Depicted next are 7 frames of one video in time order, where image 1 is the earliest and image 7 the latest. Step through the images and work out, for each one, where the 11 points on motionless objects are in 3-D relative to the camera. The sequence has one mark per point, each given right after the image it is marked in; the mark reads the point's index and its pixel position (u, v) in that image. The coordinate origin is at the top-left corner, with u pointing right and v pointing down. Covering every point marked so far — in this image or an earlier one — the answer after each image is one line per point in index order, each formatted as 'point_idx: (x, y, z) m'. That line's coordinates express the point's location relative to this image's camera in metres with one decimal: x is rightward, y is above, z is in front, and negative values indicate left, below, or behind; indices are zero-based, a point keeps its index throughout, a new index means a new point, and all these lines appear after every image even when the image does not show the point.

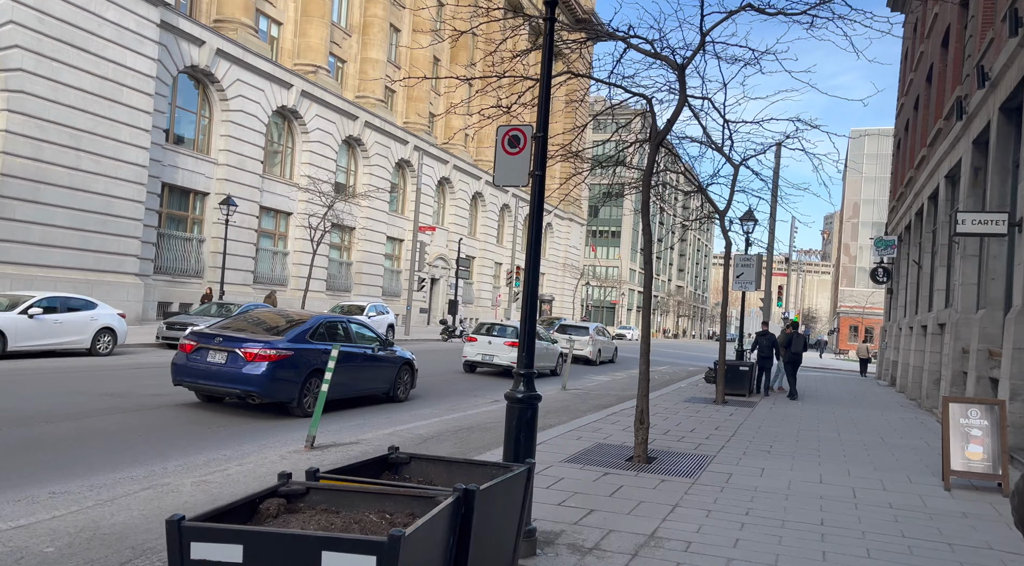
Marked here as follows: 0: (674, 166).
0: (+2.8, +2.0, +14.6) m
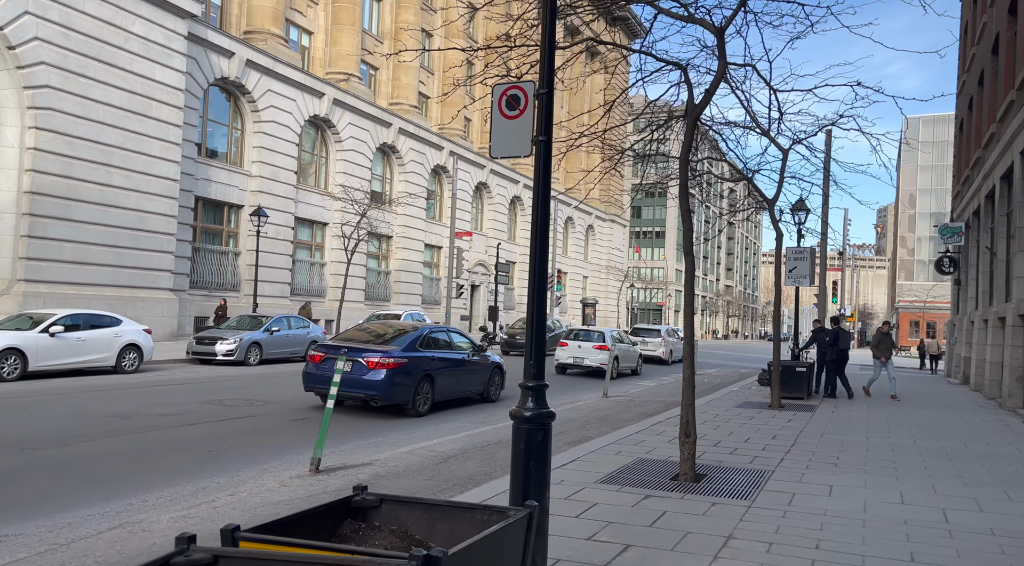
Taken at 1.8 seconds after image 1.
0: (+3.2, +2.1, +13.5) m
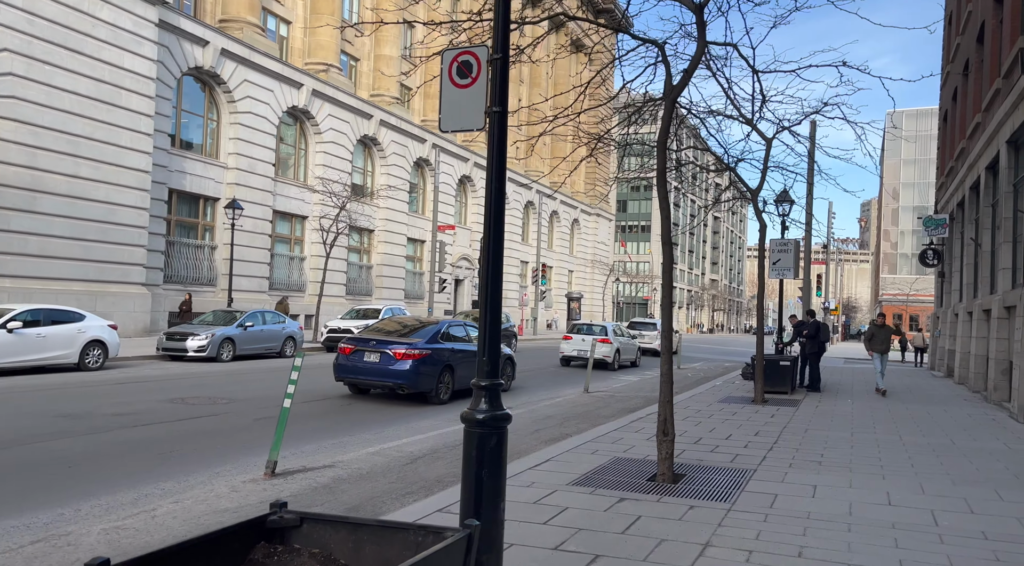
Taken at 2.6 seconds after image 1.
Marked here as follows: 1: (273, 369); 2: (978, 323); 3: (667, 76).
0: (+2.9, +2.2, +13.1) m
1: (-4.8, -1.7, +16.9) m
2: (+10.1, -0.9, +18.4) m
3: (+1.5, +2.1, +8.3) m
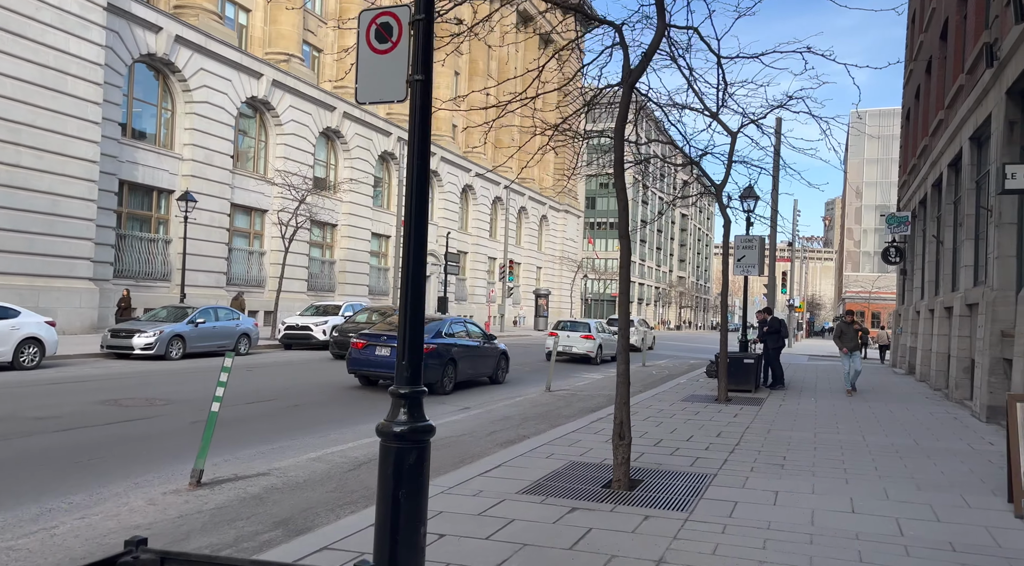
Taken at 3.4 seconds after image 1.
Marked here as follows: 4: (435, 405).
0: (+2.2, +2.2, +12.7) m
1: (-5.6, -1.6, +16.3) m
2: (+9.3, -0.8, +18.3) m
3: (+1.1, +2.1, +7.9) m
4: (-1.3, -2.0, +14.0) m
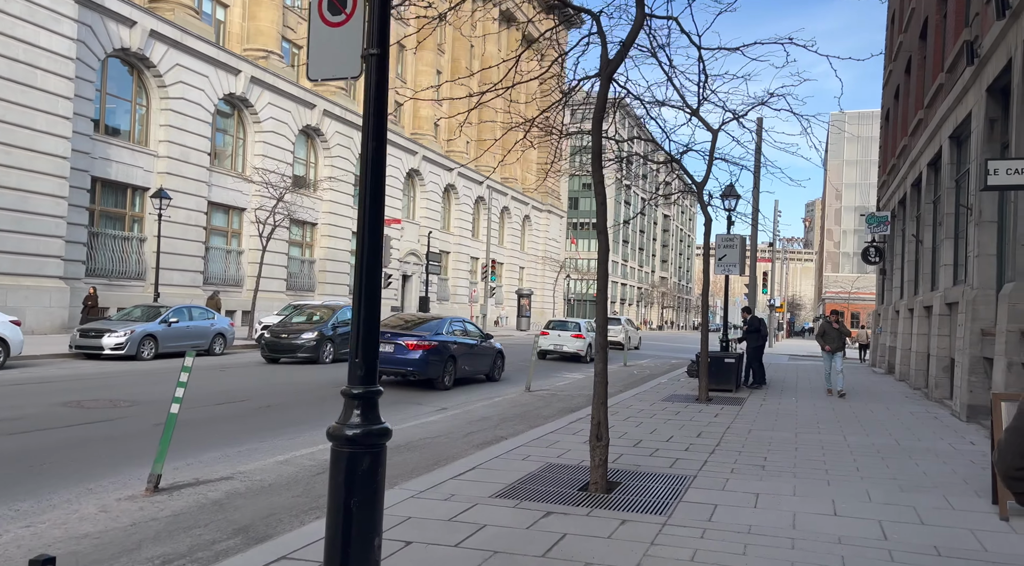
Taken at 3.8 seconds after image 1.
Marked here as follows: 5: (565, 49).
0: (+1.9, +2.3, +12.5) m
1: (-6.0, -1.6, +16.0) m
2: (+8.8, -0.8, +18.3) m
3: (+0.8, +2.1, +7.7) m
4: (-1.6, -2.0, +13.8) m
5: (+0.6, +2.9, +10.4) m
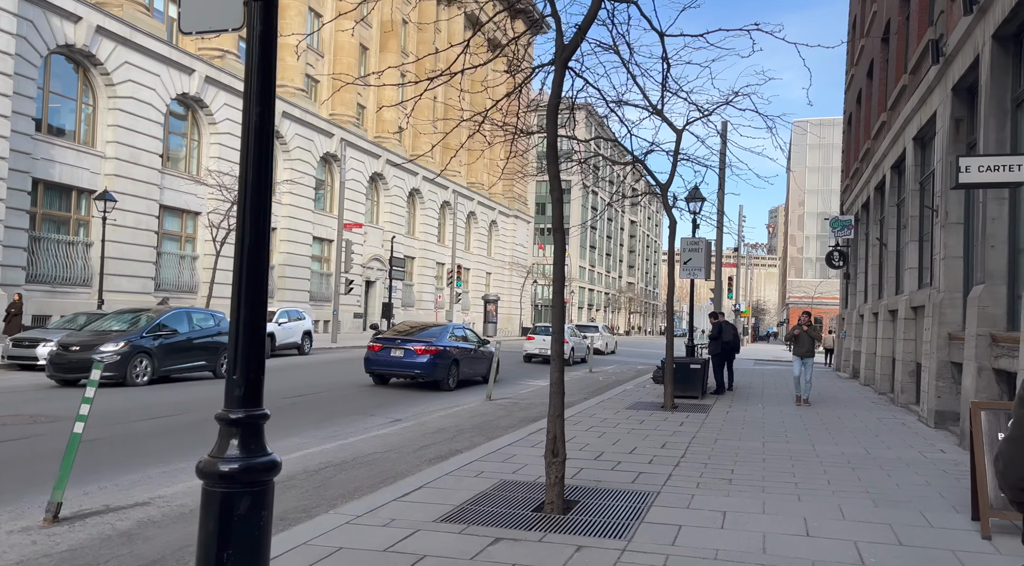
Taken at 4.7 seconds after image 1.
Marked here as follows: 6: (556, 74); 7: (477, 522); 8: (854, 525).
0: (+1.3, +2.2, +12.0) m
1: (-6.7, -1.7, +15.1) m
2: (+8.0, -0.9, +18.0) m
3: (+0.4, +2.1, +7.1) m
4: (-2.3, -2.1, +13.1) m
5: (+0.1, +2.9, +9.9) m
6: (+0.3, +1.7, +6.9) m
7: (-0.3, -1.7, +6.2) m
8: (+2.6, -1.8, +6.3) m
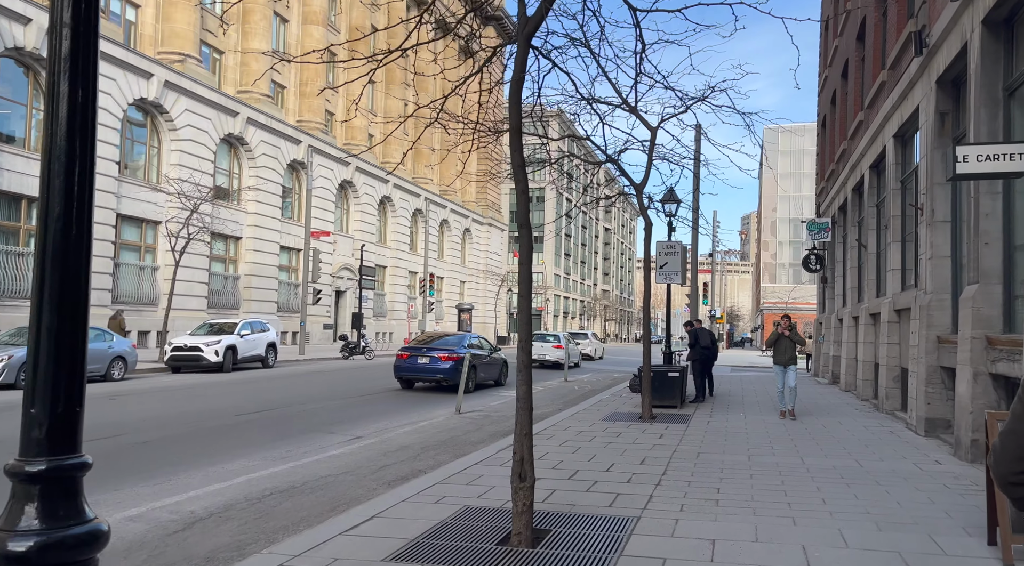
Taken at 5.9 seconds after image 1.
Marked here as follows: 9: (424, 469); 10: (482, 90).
0: (+0.8, +2.1, +11.3) m
1: (-7.2, -1.9, +14.2) m
2: (+7.4, -0.9, +17.5) m
3: (+0.1, +2.1, +6.4) m
4: (-2.7, -2.2, +12.3) m
5: (-0.3, +2.8, +9.2) m
6: (0.0, +1.7, +6.2) m
7: (-0.5, -1.8, +5.4) m
8: (+2.3, -1.8, +5.6) m
9: (-1.0, -2.1, +9.5) m
10: (-0.3, +2.1, +9.1) m
